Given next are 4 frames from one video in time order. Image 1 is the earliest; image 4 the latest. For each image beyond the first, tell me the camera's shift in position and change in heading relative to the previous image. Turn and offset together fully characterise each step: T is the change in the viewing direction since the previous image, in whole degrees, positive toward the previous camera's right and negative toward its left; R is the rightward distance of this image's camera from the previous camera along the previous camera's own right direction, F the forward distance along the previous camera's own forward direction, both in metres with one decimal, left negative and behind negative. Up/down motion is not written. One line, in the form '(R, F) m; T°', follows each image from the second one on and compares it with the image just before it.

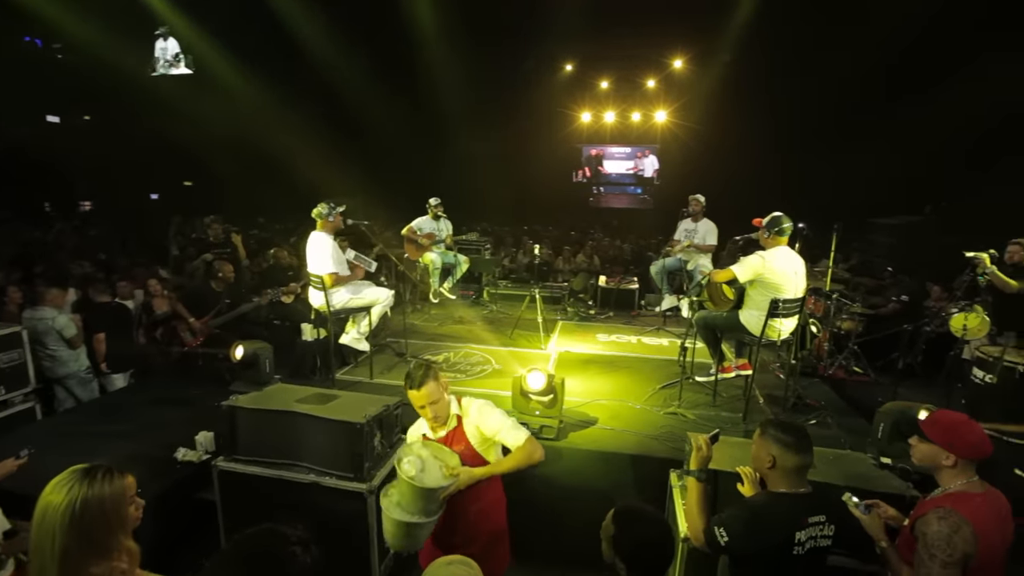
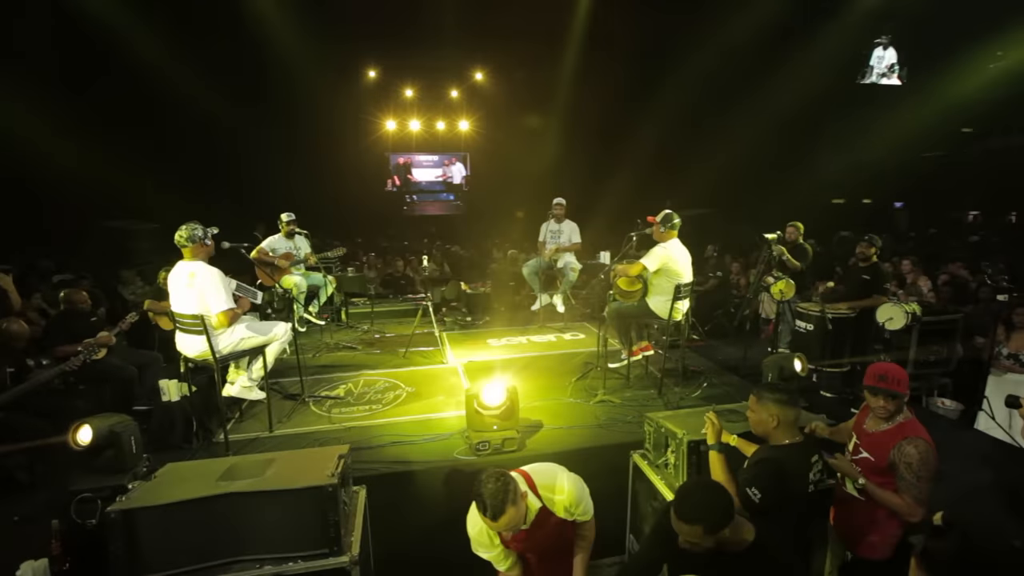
(-1.2, +0.4) m; +23°
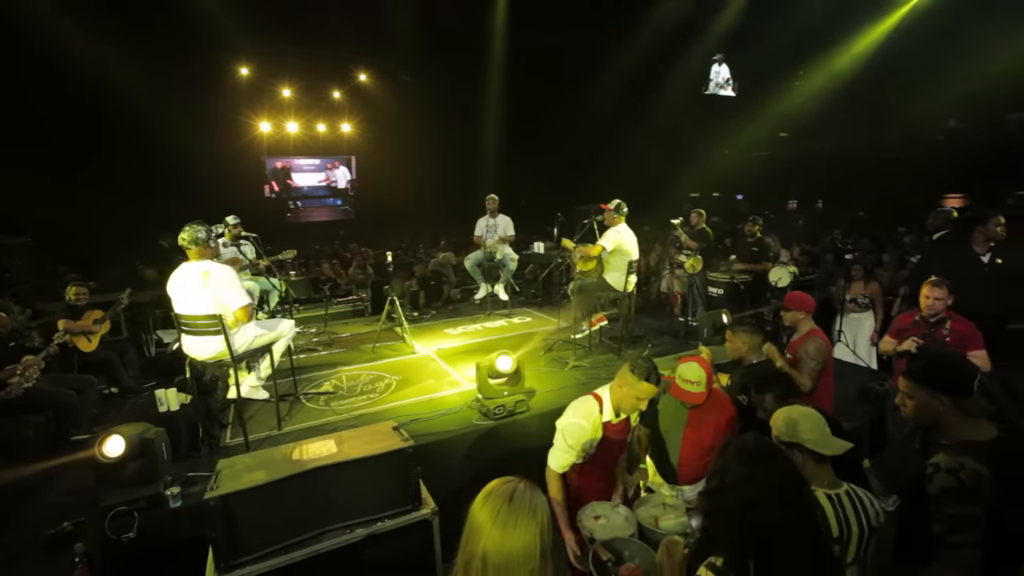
(-1.2, -0.4) m; +14°
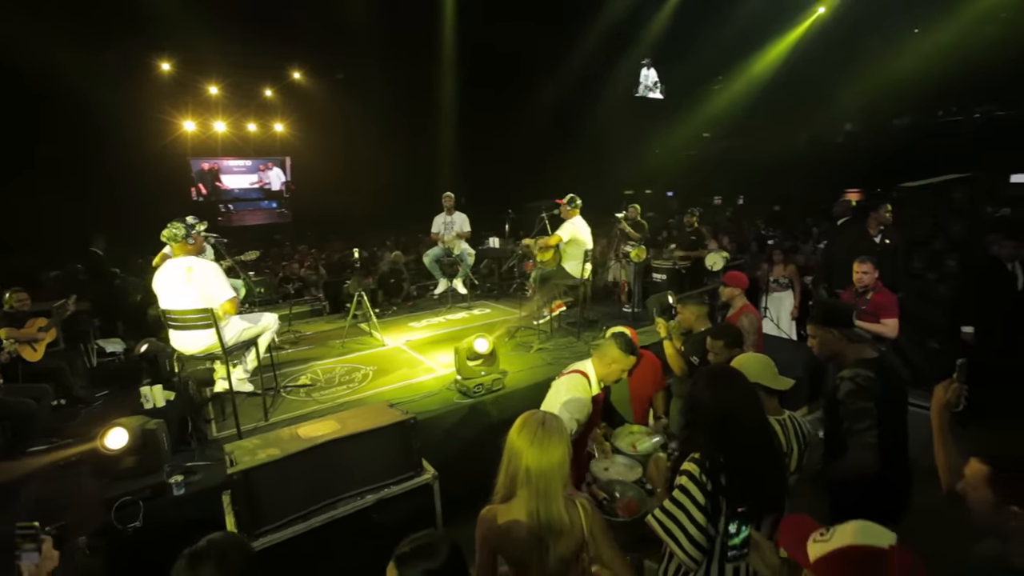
(-0.4, -0.4) m; +7°
